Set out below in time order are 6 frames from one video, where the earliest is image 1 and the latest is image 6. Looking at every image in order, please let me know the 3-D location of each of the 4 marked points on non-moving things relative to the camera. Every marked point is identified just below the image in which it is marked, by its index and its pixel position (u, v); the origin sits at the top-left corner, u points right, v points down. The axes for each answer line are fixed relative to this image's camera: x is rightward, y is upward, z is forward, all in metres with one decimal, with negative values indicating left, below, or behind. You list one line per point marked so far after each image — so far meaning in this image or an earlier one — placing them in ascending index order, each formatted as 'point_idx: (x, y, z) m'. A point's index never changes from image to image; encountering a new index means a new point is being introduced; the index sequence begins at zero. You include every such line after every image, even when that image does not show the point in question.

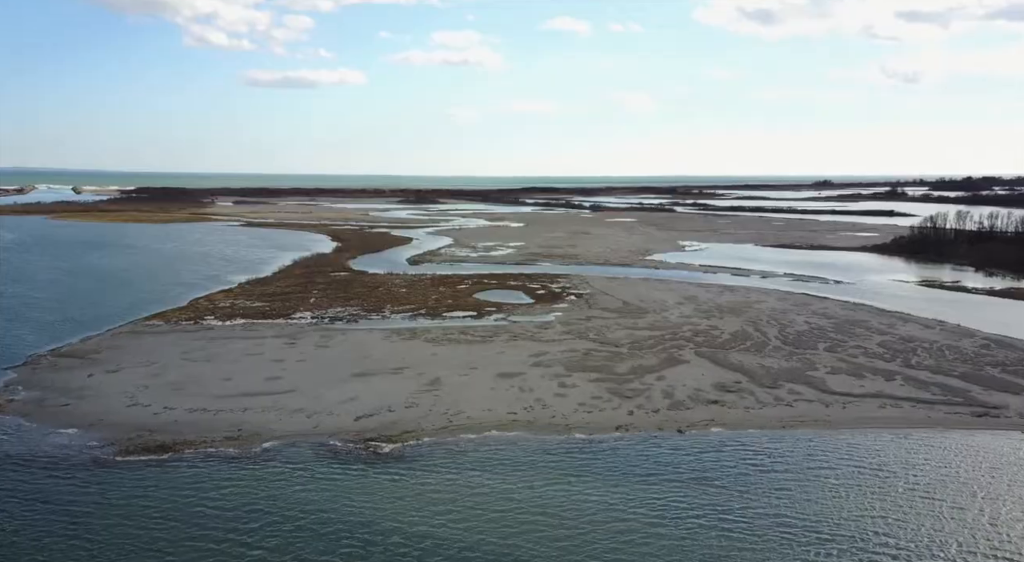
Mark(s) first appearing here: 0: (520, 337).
0: (+0.2, -1.4, +16.5) m
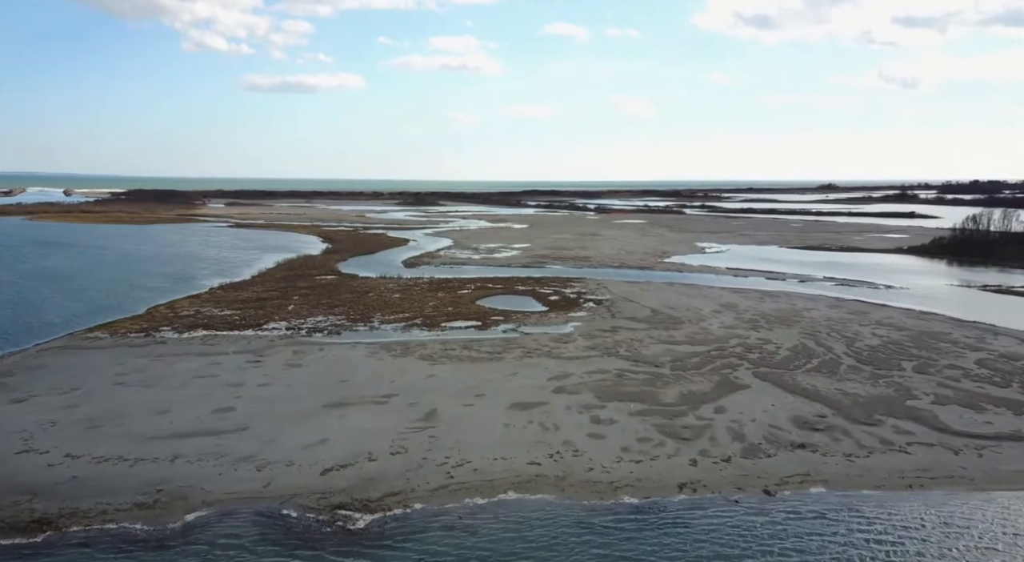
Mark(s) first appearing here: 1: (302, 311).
0: (+0.5, -1.5, +13.7) m
1: (-5.8, -0.8, +18.4) m
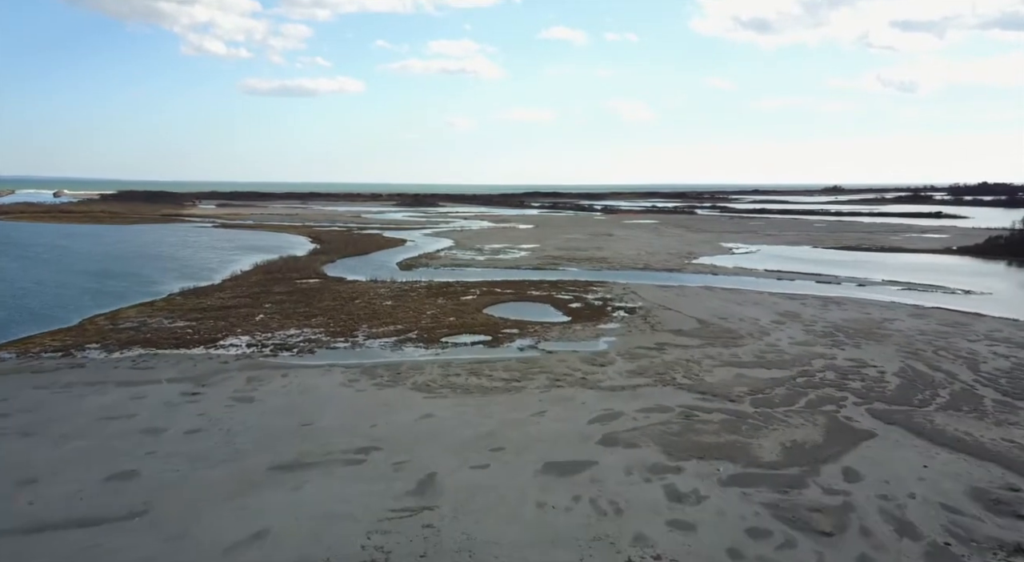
0: (+0.8, -1.5, +10.4) m
1: (-5.4, -0.9, +15.1) m
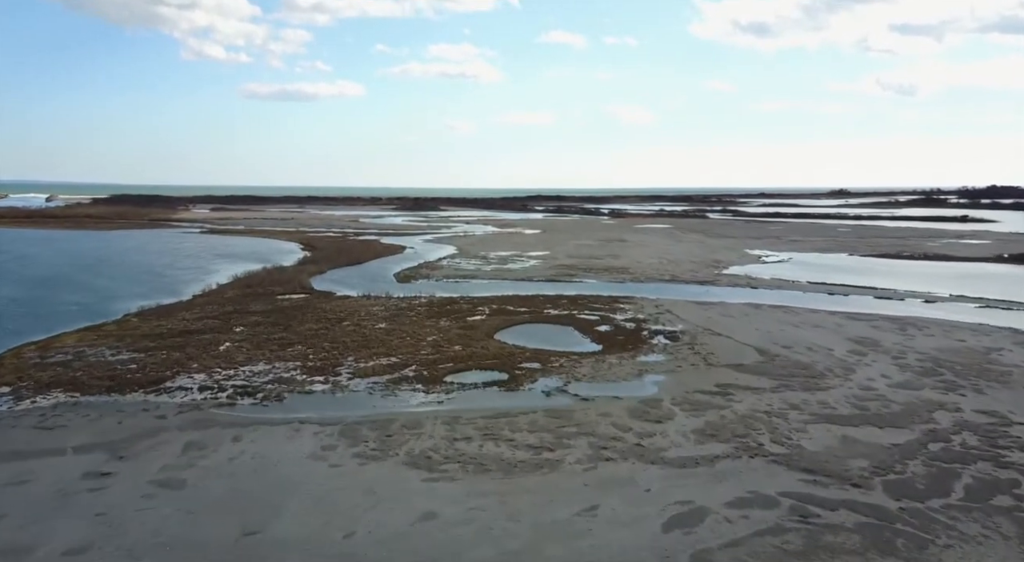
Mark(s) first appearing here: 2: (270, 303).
0: (+1.2, -1.9, +7.6) m
1: (-5.1, -1.3, +12.4) m
2: (-6.4, -0.6, +17.6) m
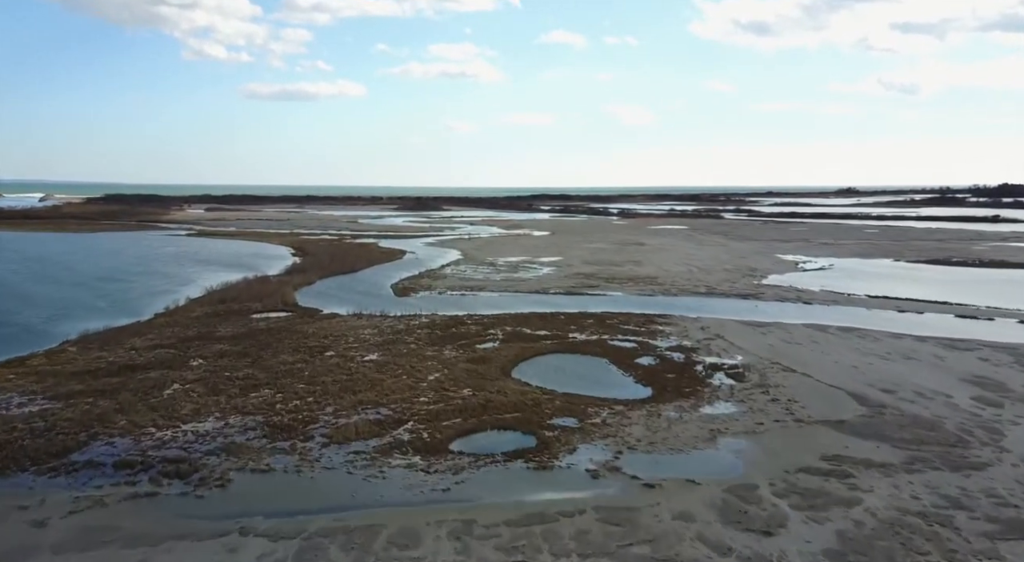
0: (+1.5, -2.3, +4.9) m
1: (-4.7, -1.7, +9.7) m
2: (-6.0, -1.0, +14.9) m
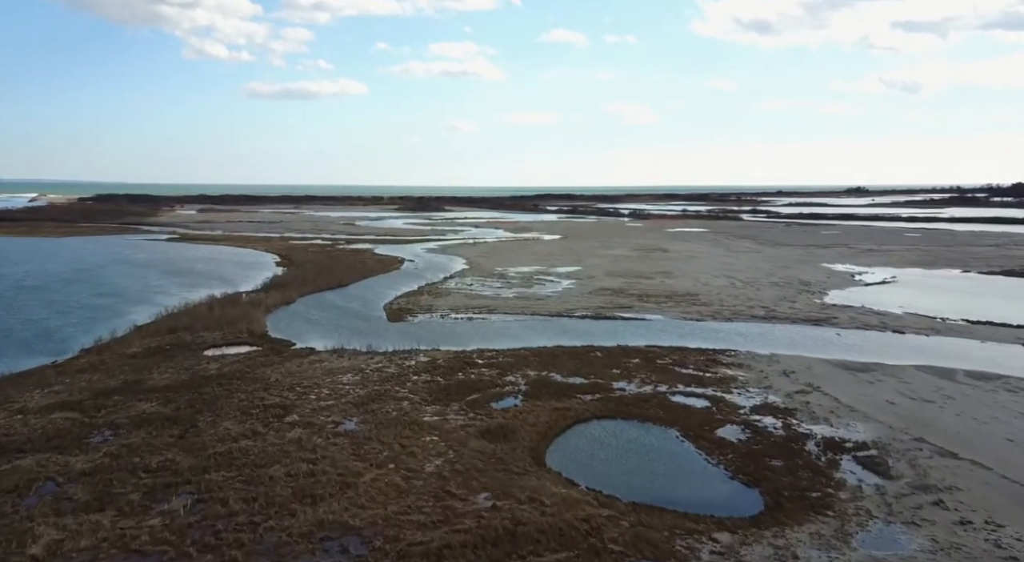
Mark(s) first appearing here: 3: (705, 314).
0: (+1.9, -2.8, +1.4) m
1: (-4.3, -2.2, +6.2) m
2: (-5.6, -1.5, +11.5) m
3: (+4.7, -0.8, +16.3) m
